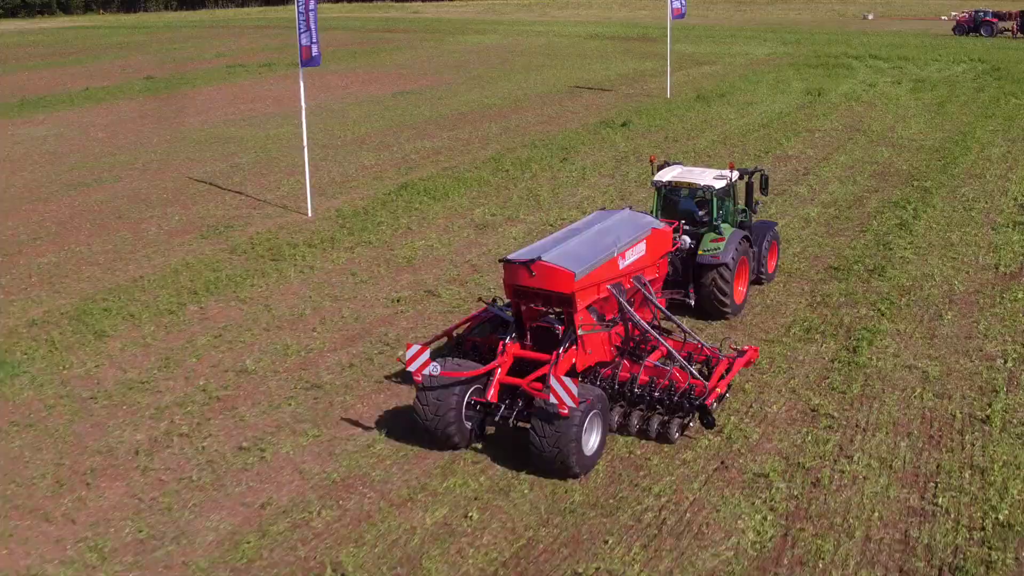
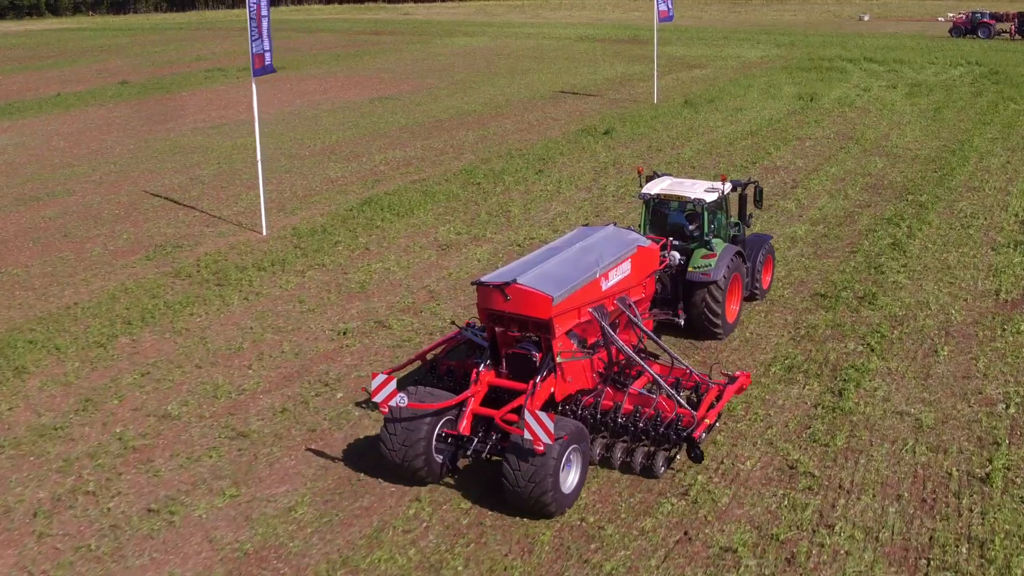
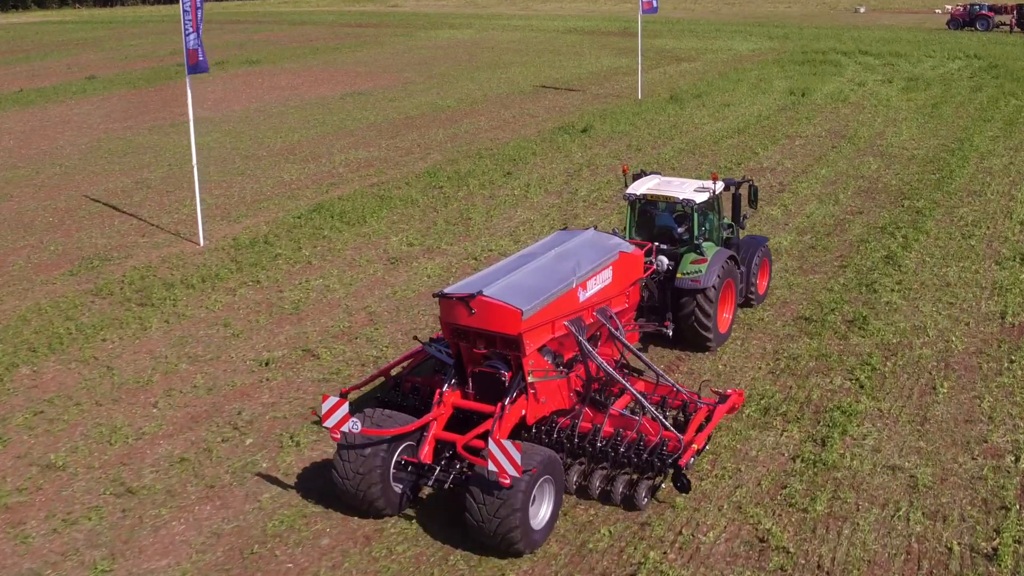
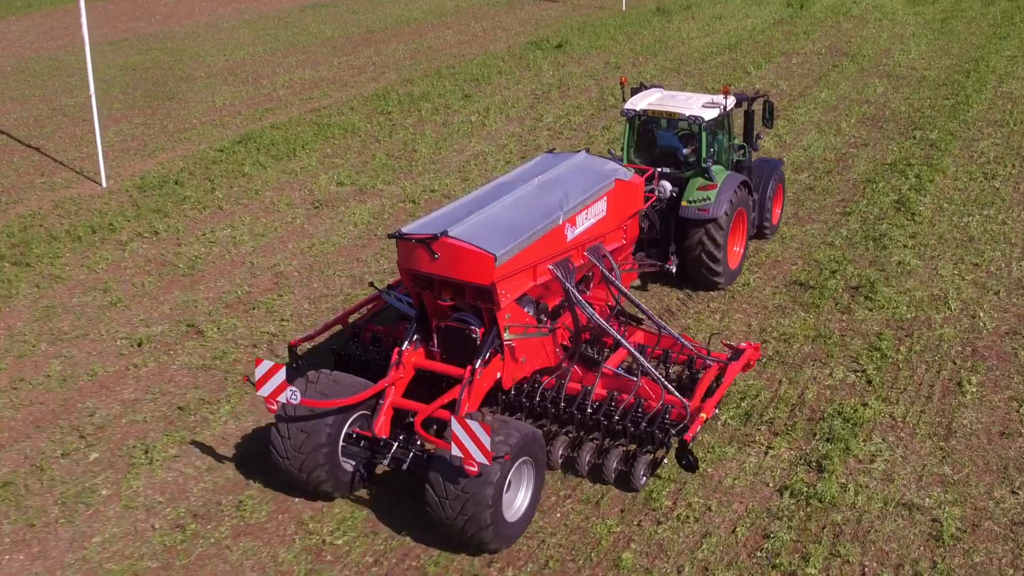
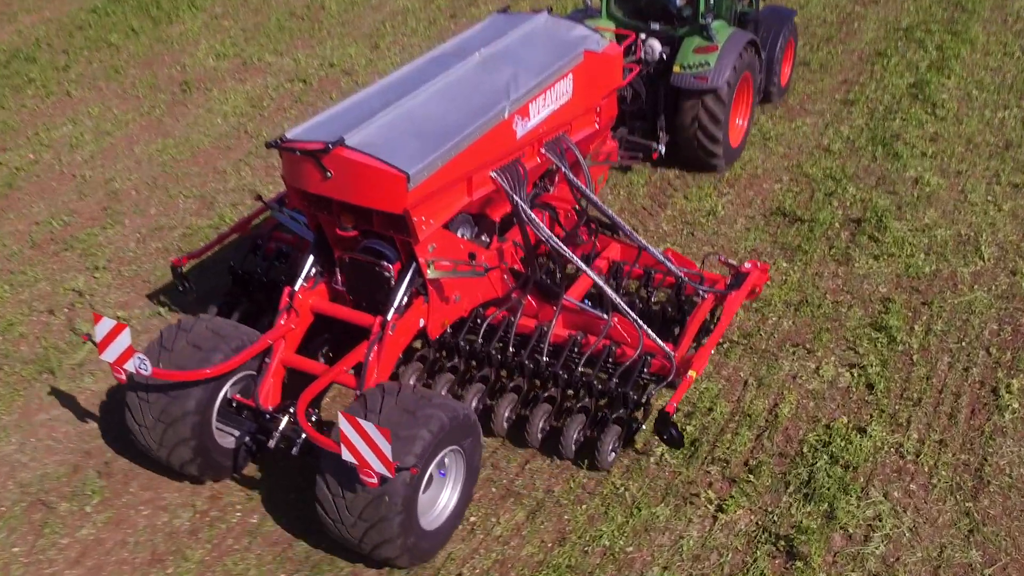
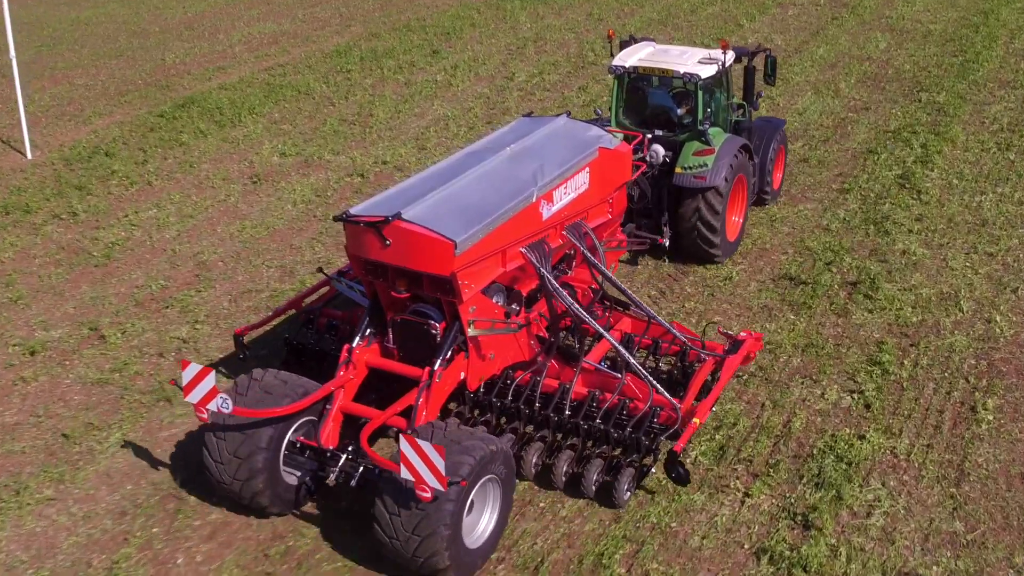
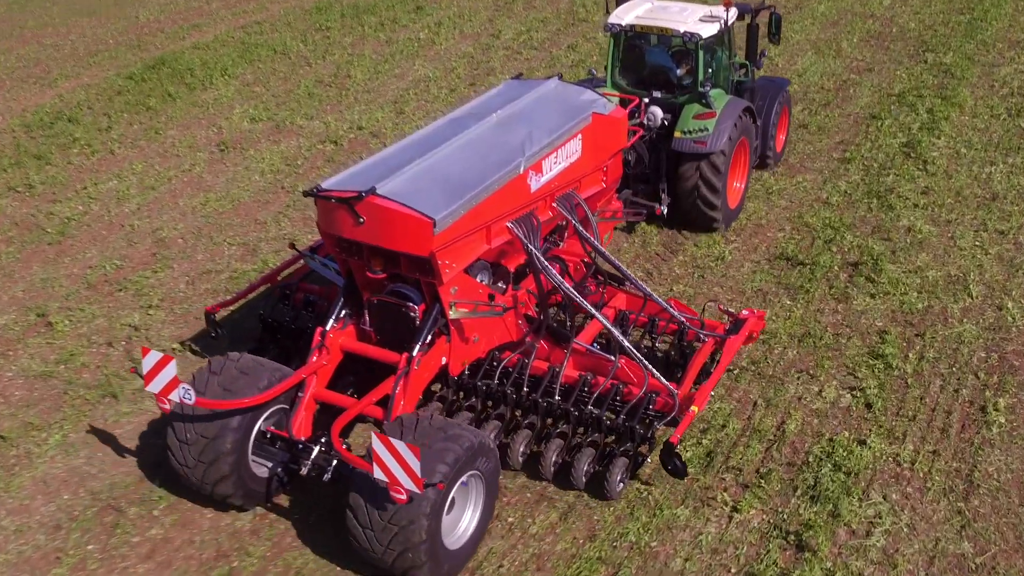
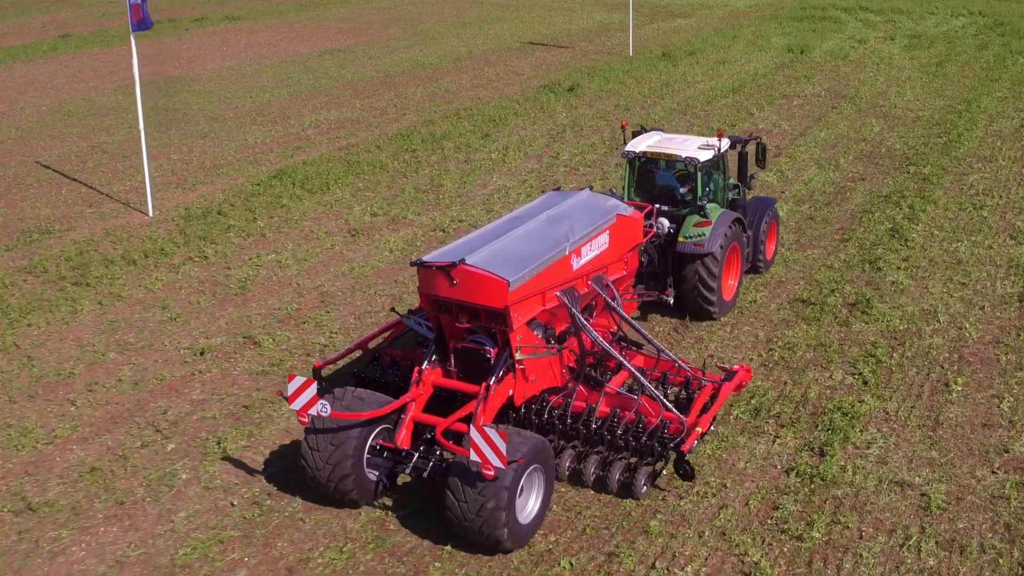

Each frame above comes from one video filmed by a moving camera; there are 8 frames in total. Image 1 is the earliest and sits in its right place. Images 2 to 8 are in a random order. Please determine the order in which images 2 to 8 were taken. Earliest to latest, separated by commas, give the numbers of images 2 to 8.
2, 3, 8, 4, 6, 7, 5
